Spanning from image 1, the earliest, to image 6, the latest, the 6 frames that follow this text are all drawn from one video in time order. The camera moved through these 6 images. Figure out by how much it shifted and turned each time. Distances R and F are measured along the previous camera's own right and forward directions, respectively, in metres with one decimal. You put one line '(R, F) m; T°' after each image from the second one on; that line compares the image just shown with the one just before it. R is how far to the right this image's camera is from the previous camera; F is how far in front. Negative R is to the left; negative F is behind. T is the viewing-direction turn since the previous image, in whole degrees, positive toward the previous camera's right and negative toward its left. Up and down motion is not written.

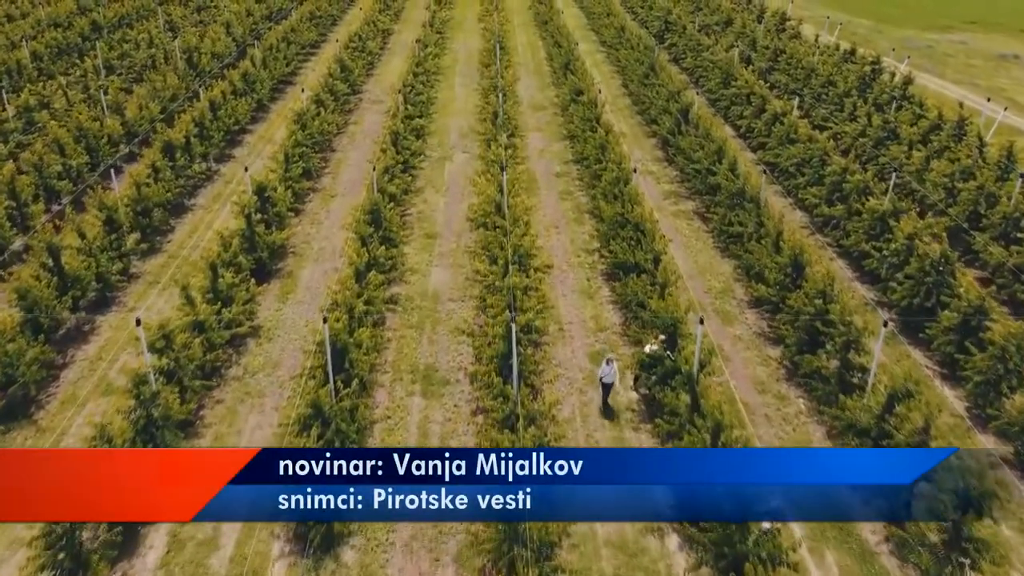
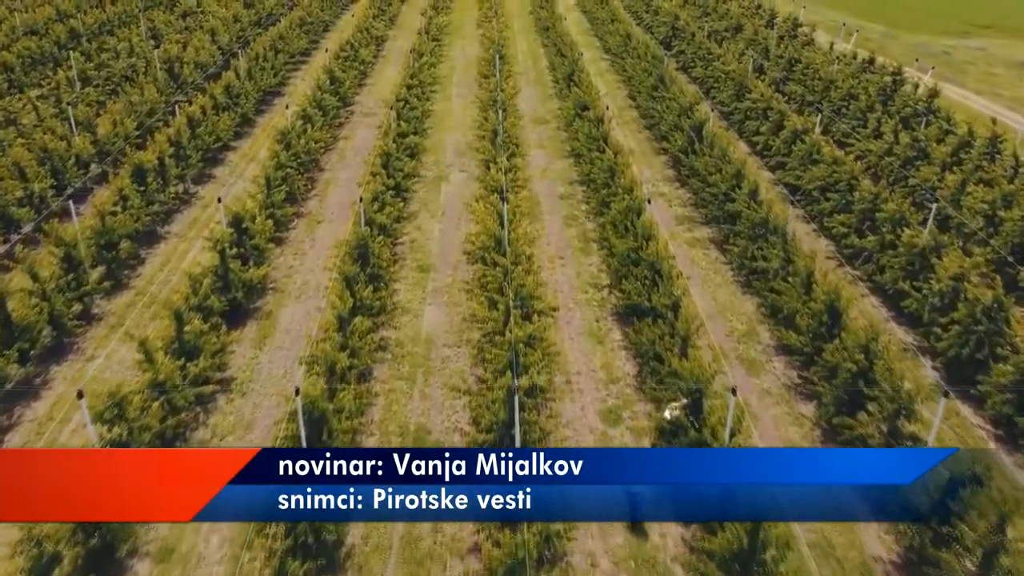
(0.0, +1.8) m; 0°
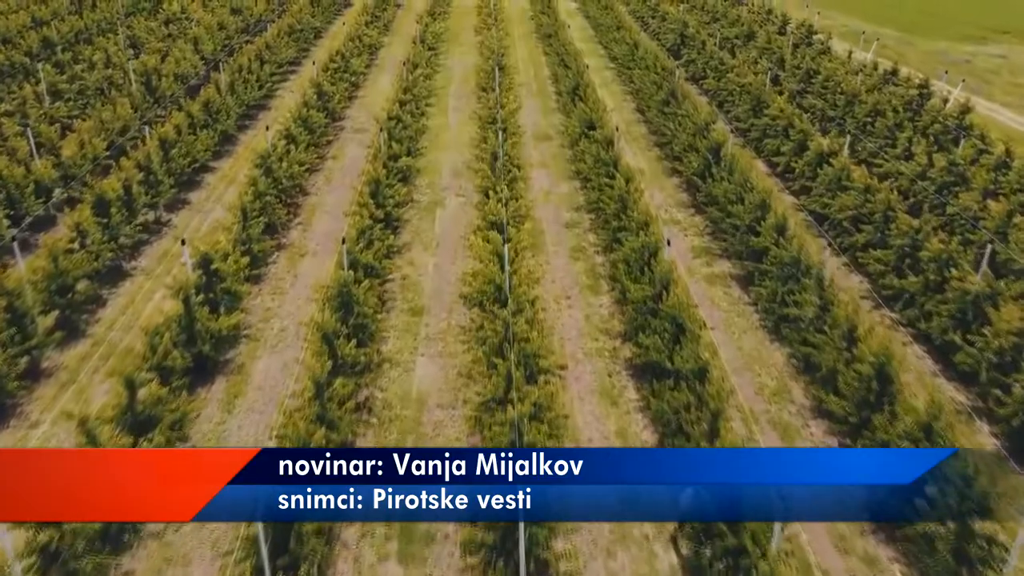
(0.0, +1.9) m; 0°
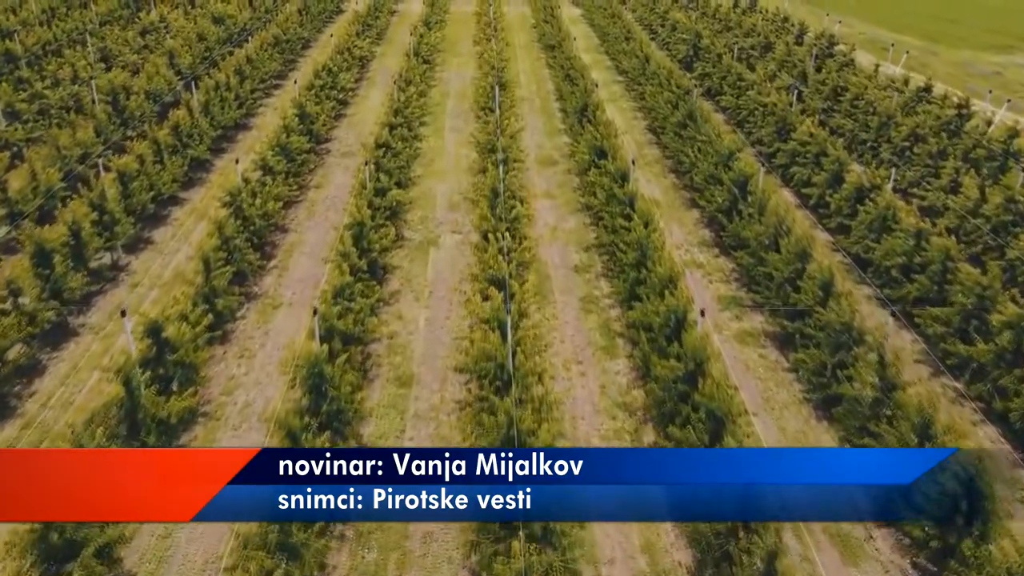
(-0.1, +2.4) m; 0°
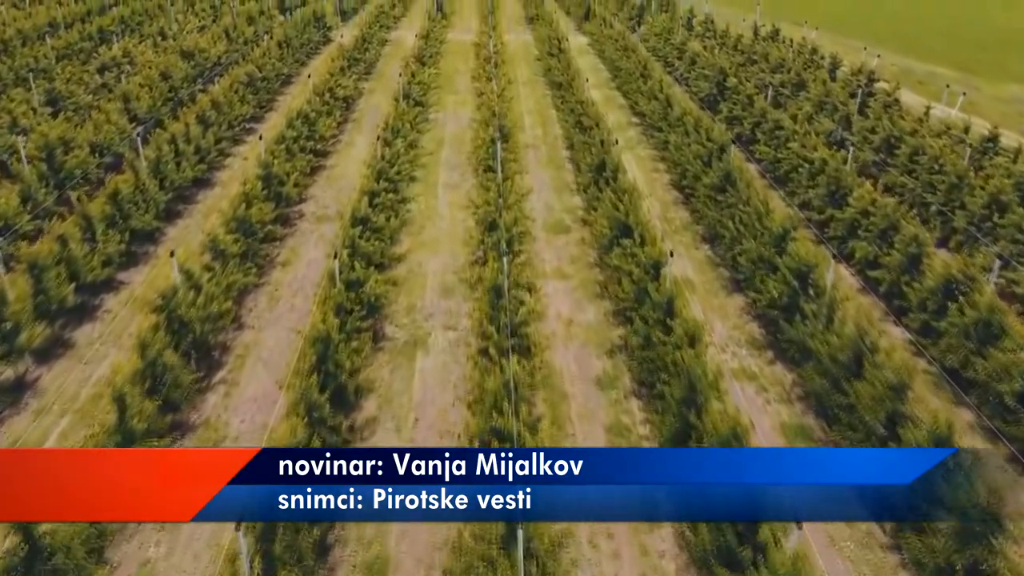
(-0.1, +3.8) m; 0°
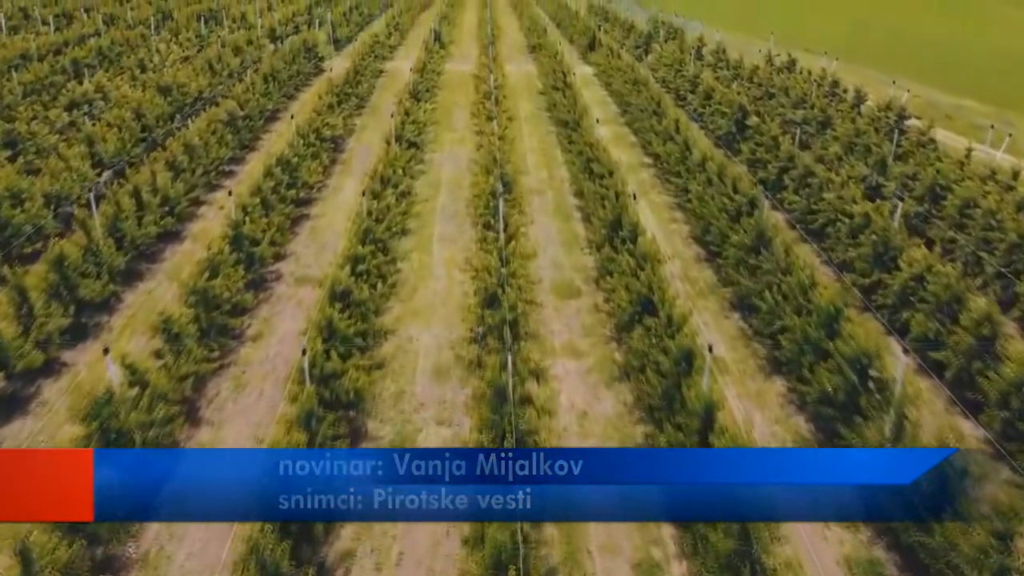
(-0.1, +2.5) m; 0°
